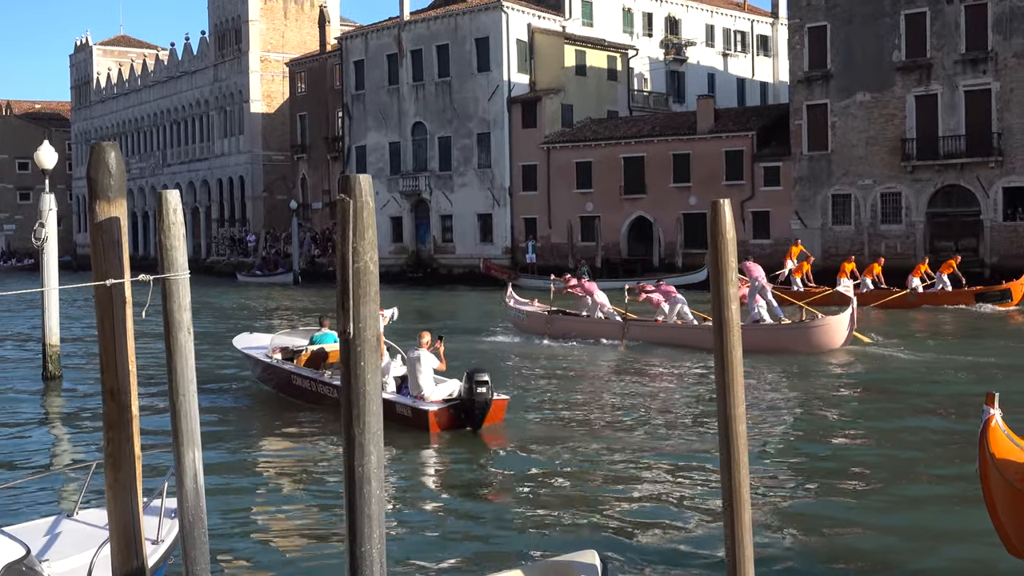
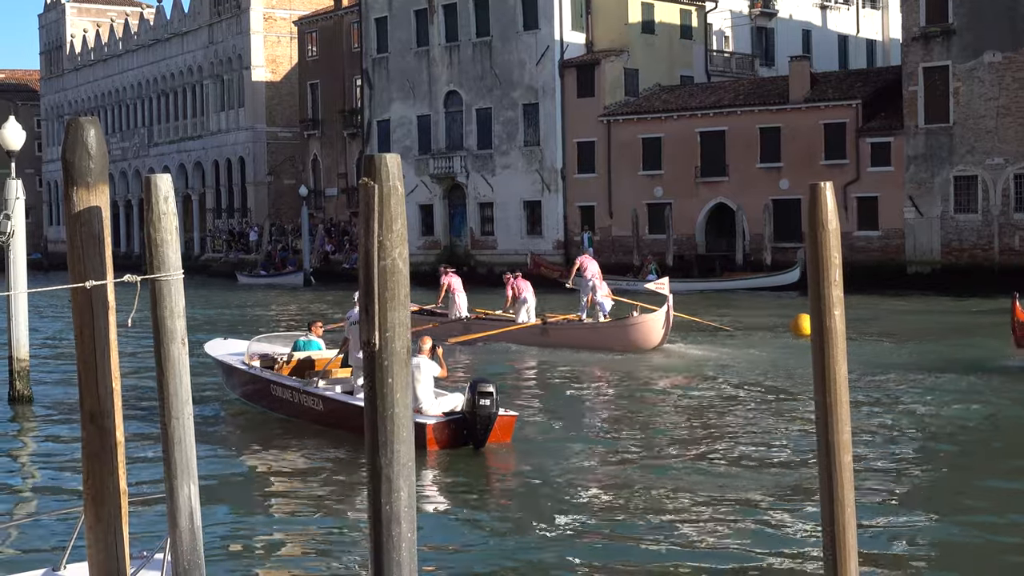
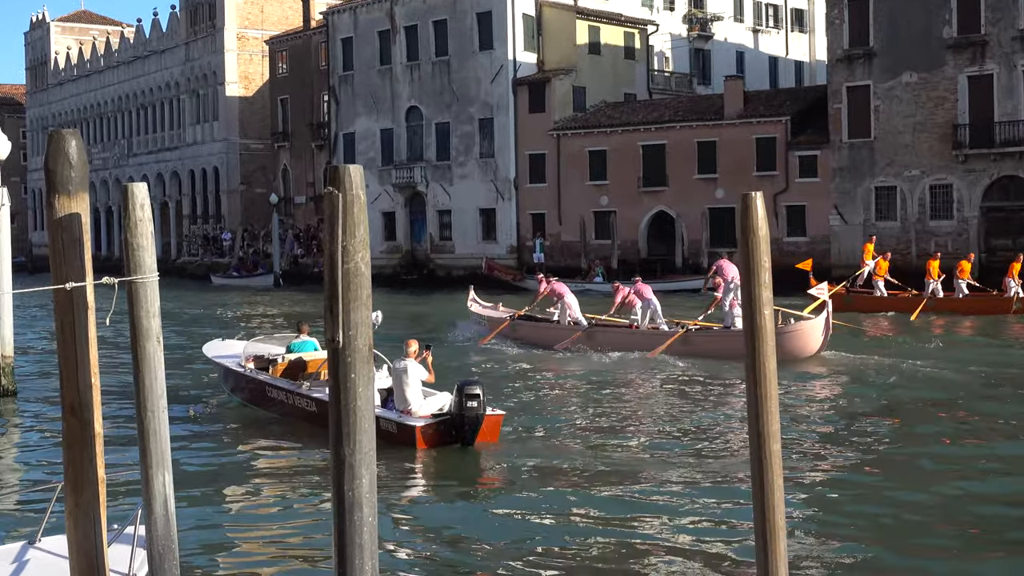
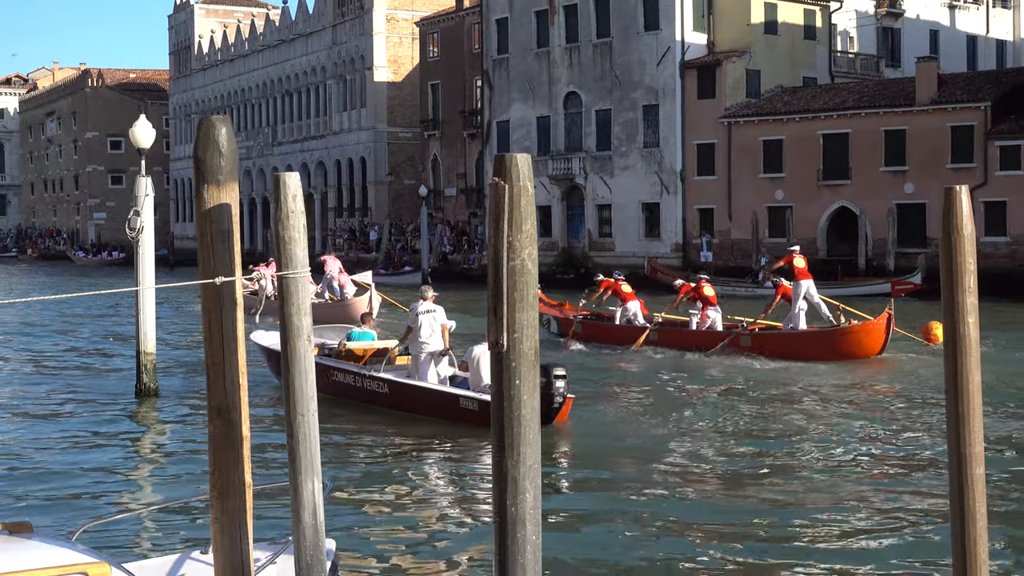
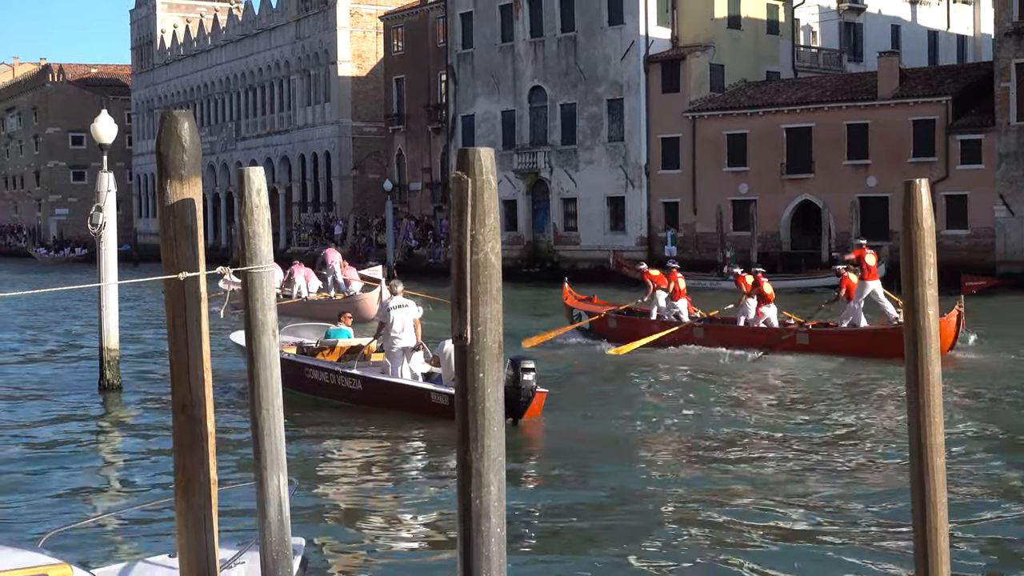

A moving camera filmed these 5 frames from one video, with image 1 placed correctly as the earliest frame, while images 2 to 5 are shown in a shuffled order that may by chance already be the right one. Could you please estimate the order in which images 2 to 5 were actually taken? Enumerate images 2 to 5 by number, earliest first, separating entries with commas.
3, 2, 5, 4
